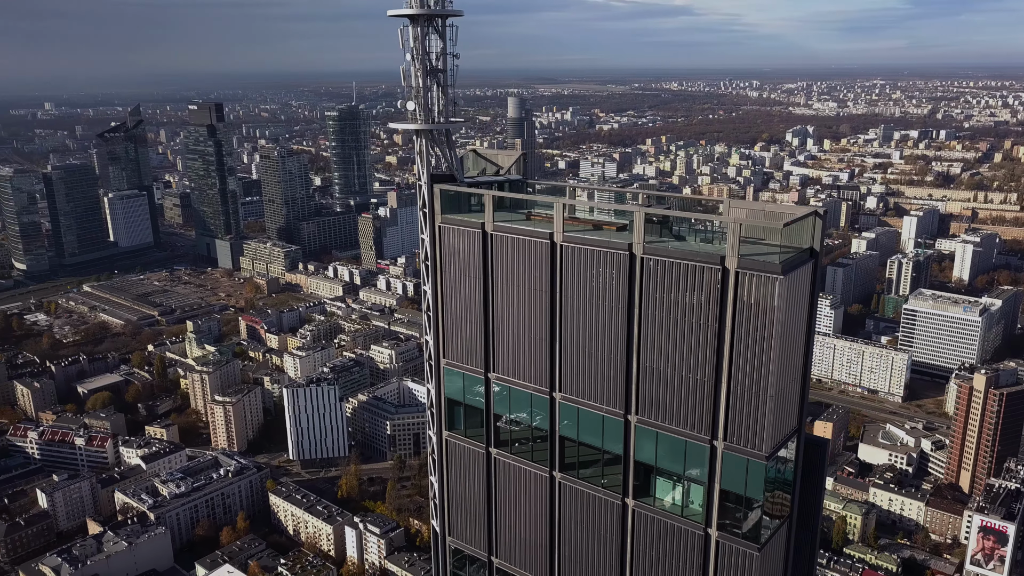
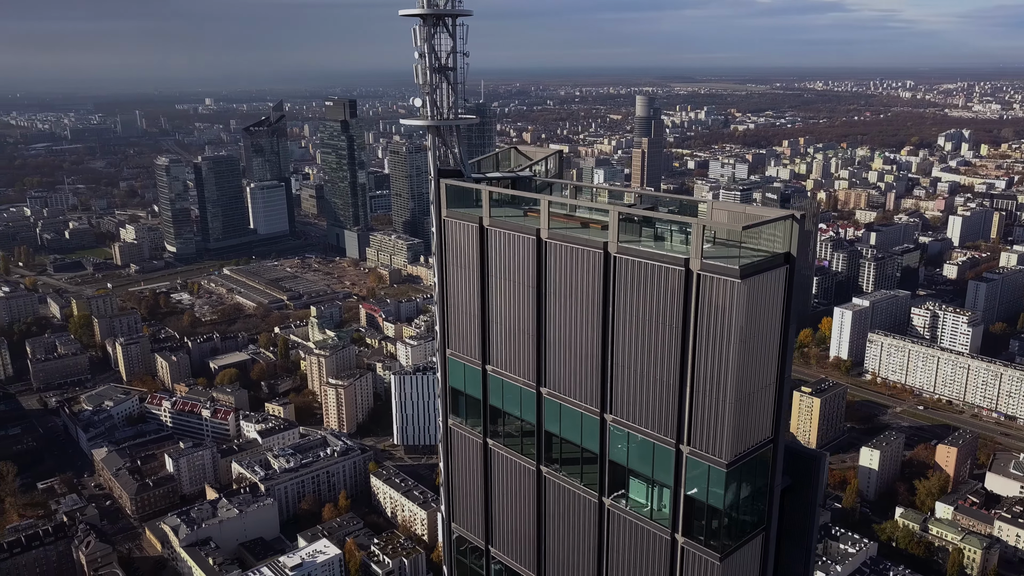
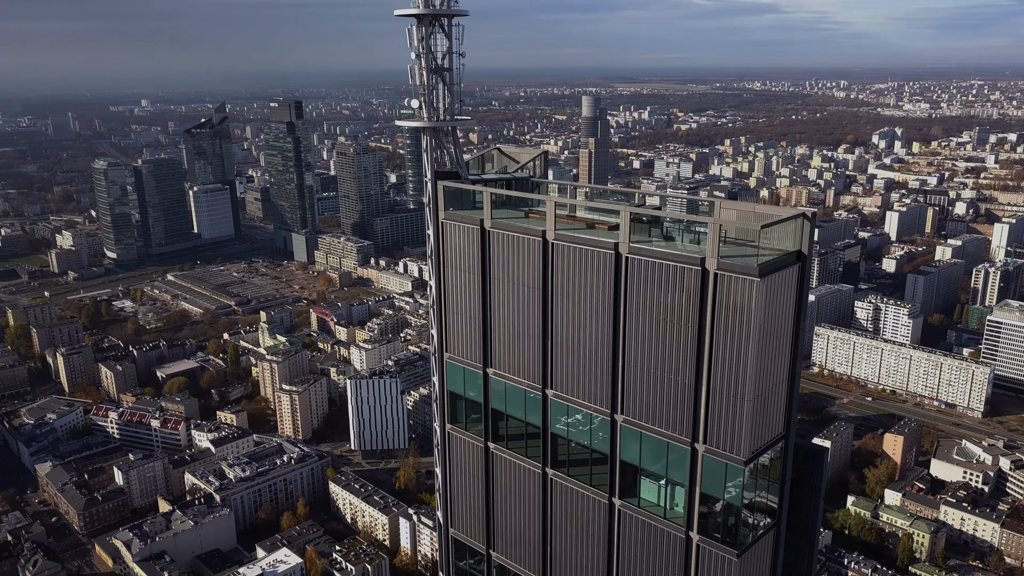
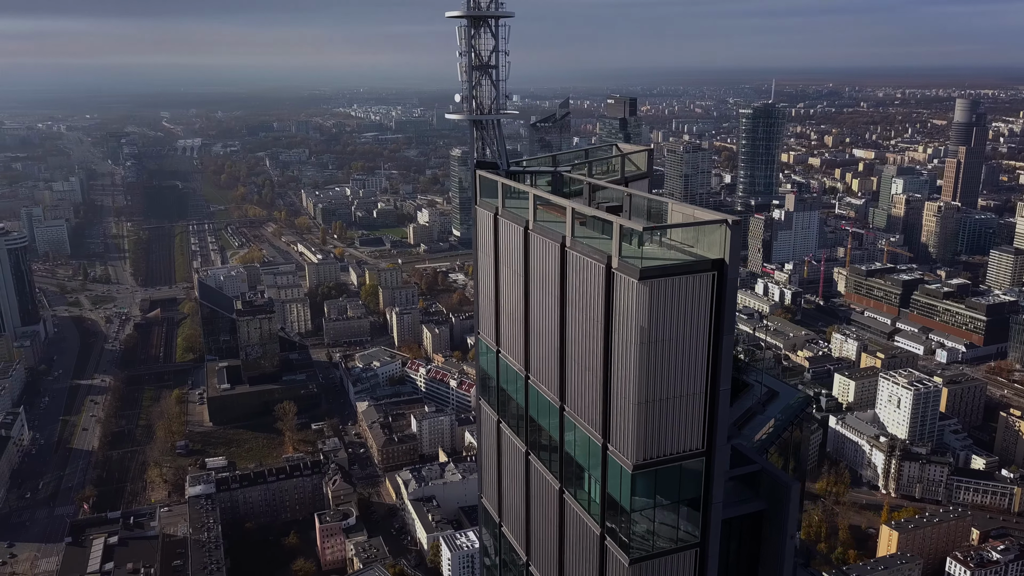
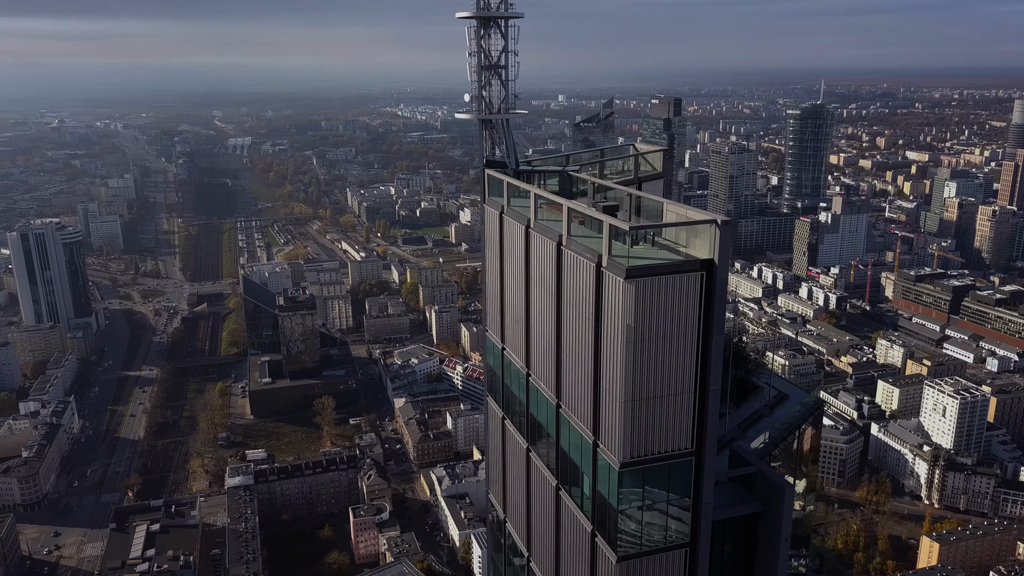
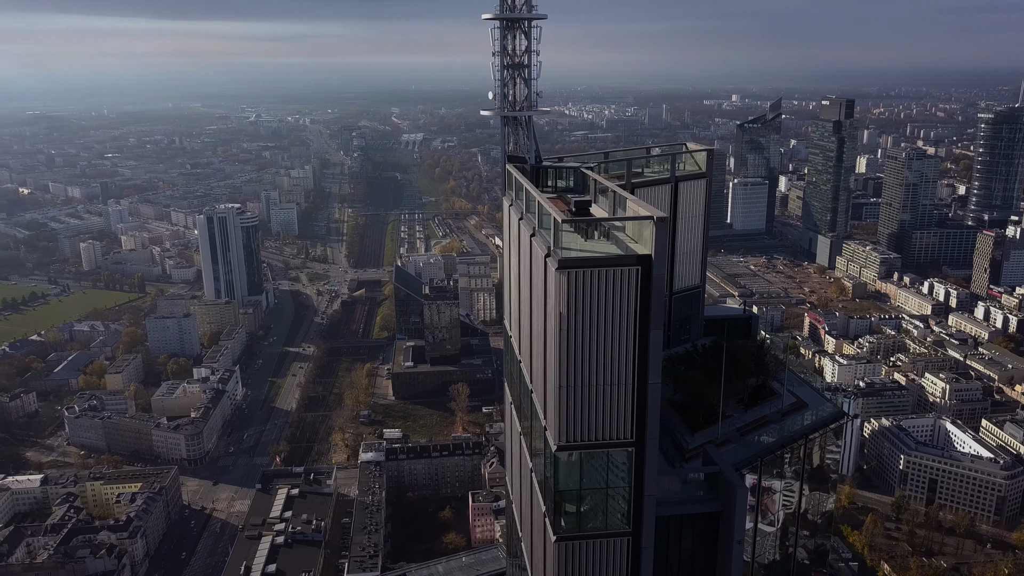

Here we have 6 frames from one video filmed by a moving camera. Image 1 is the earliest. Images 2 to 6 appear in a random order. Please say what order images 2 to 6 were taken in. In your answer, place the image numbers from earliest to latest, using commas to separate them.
3, 2, 4, 5, 6
